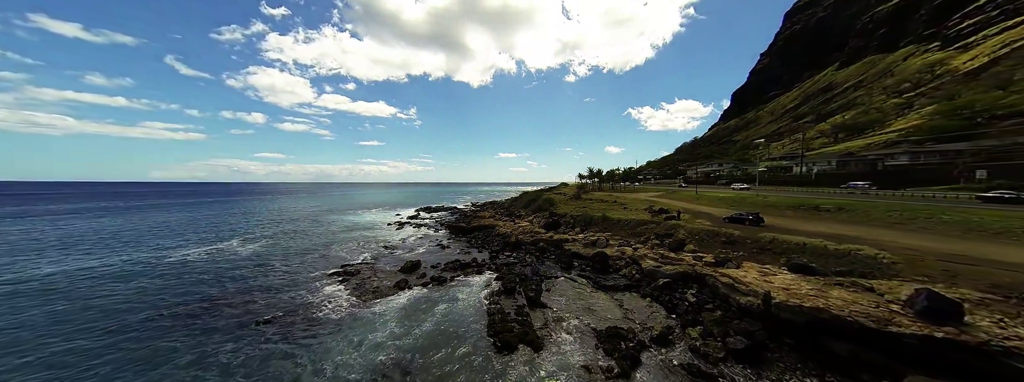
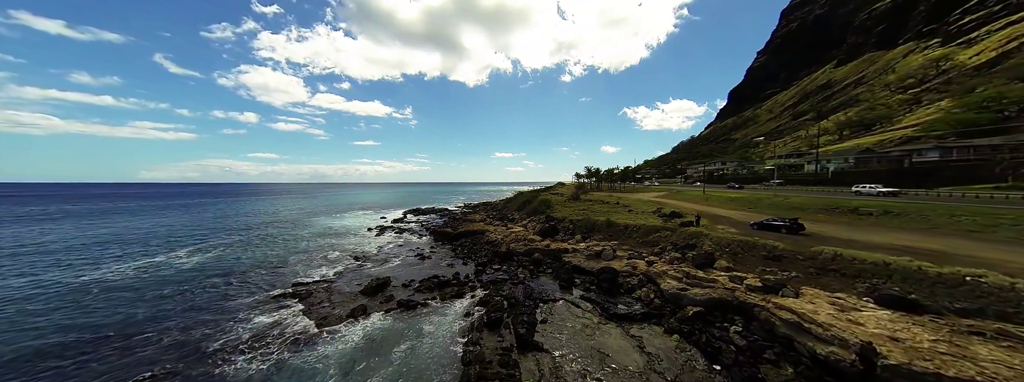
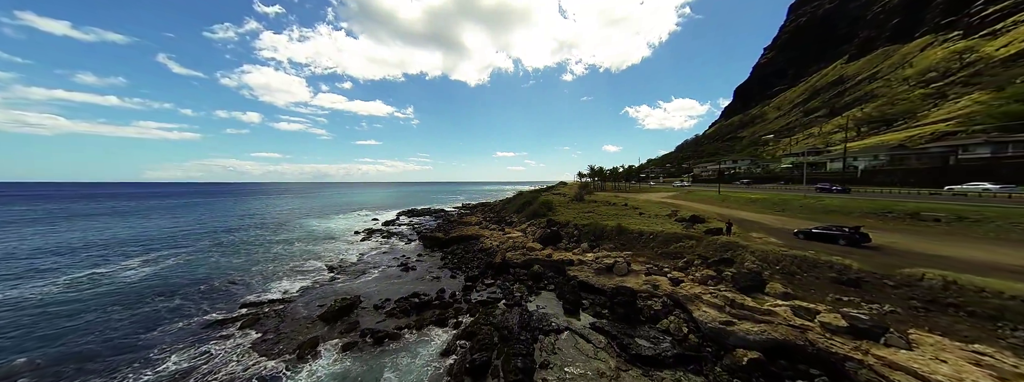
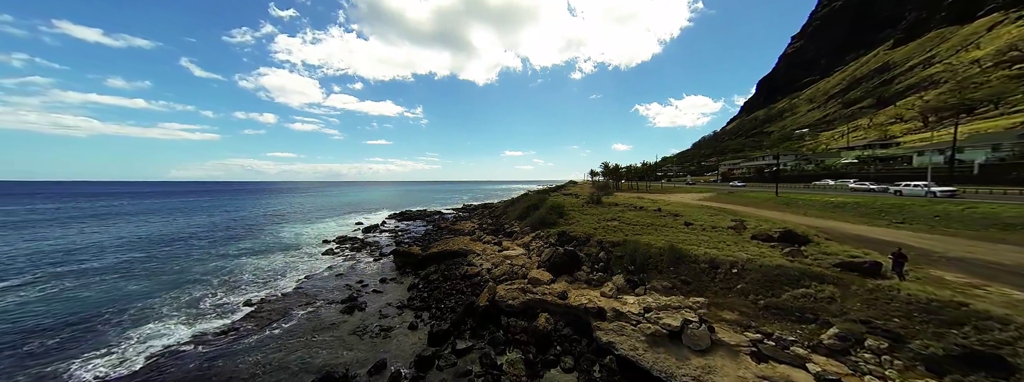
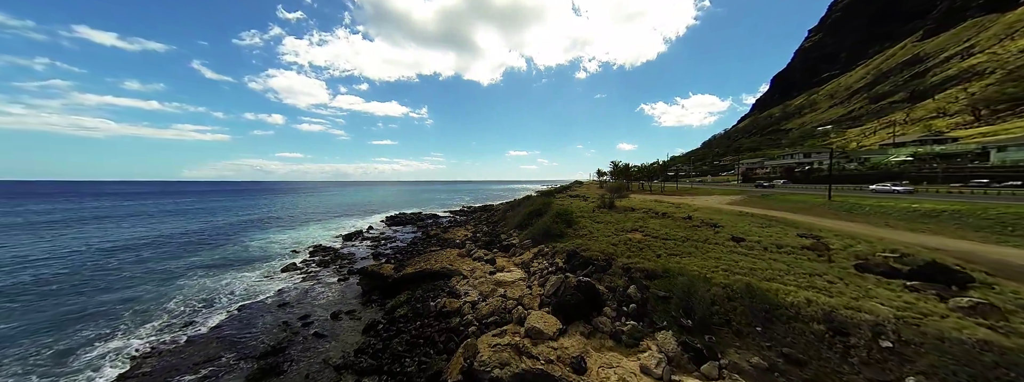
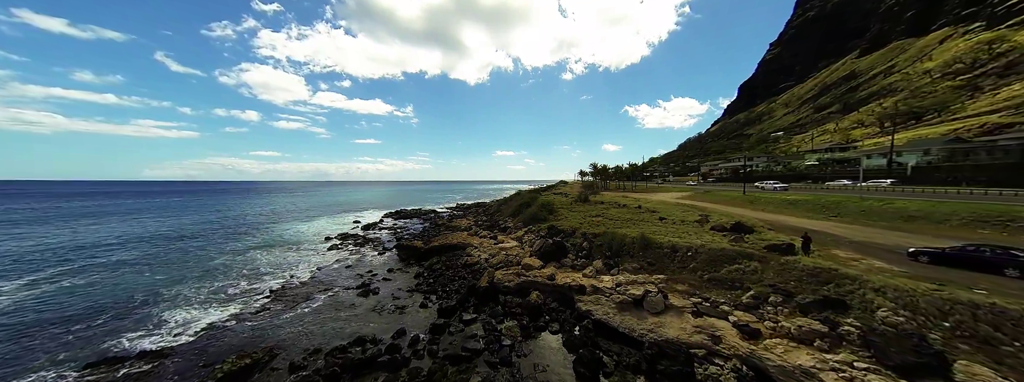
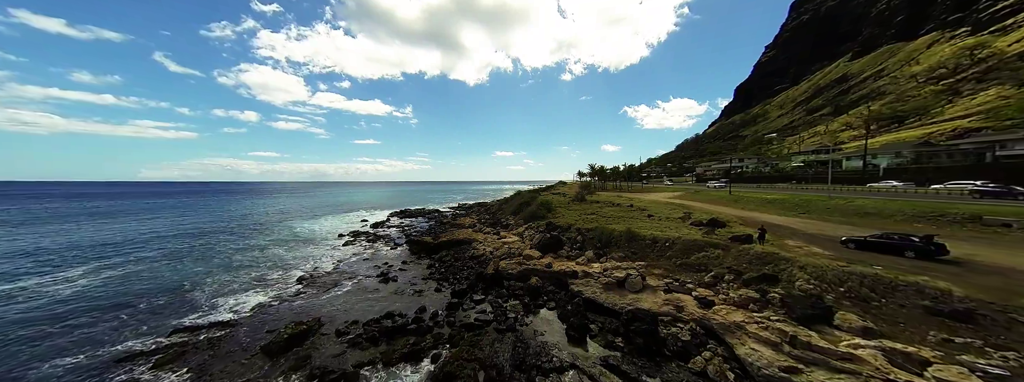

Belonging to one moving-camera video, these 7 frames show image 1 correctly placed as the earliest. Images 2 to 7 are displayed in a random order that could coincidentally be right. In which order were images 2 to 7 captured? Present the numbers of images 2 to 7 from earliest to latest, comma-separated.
2, 3, 7, 6, 4, 5
